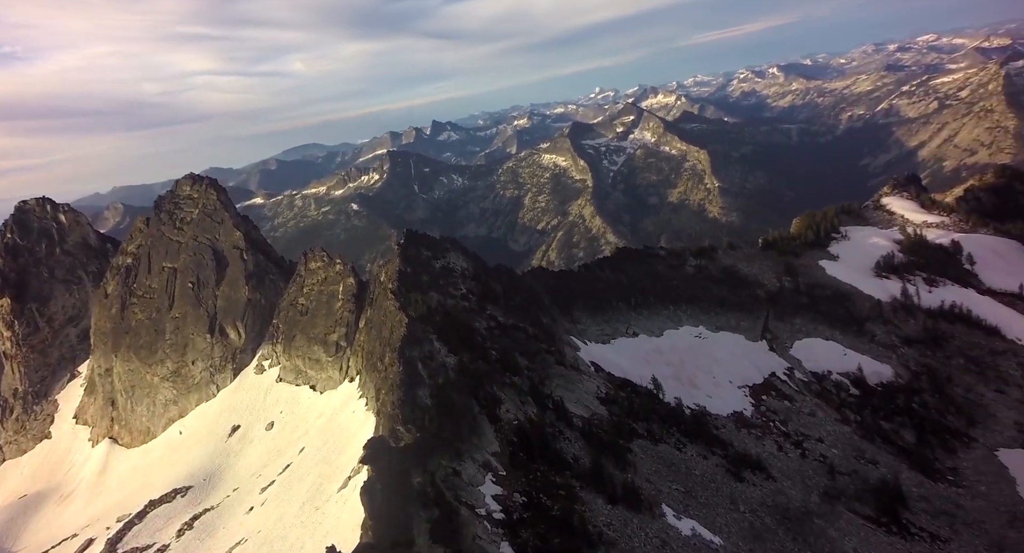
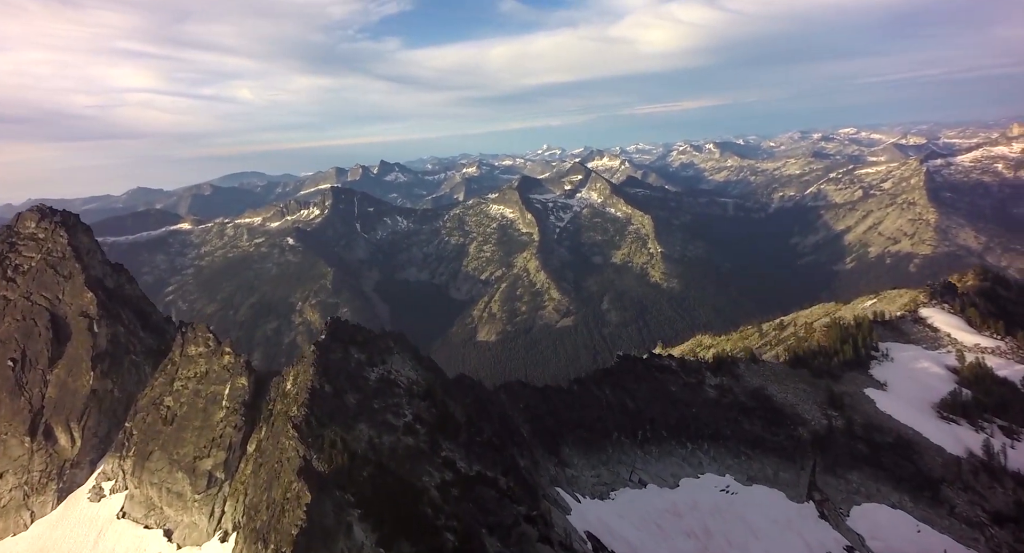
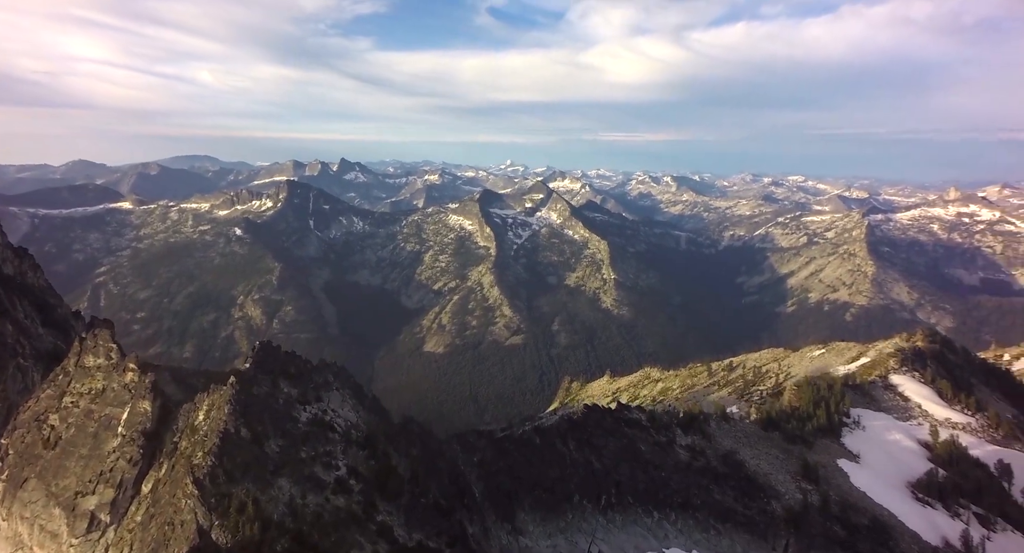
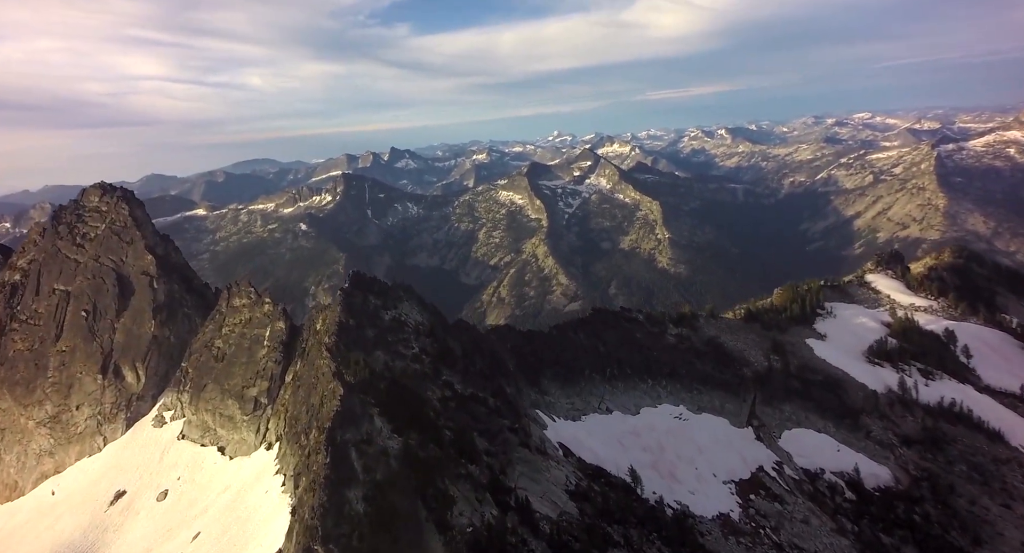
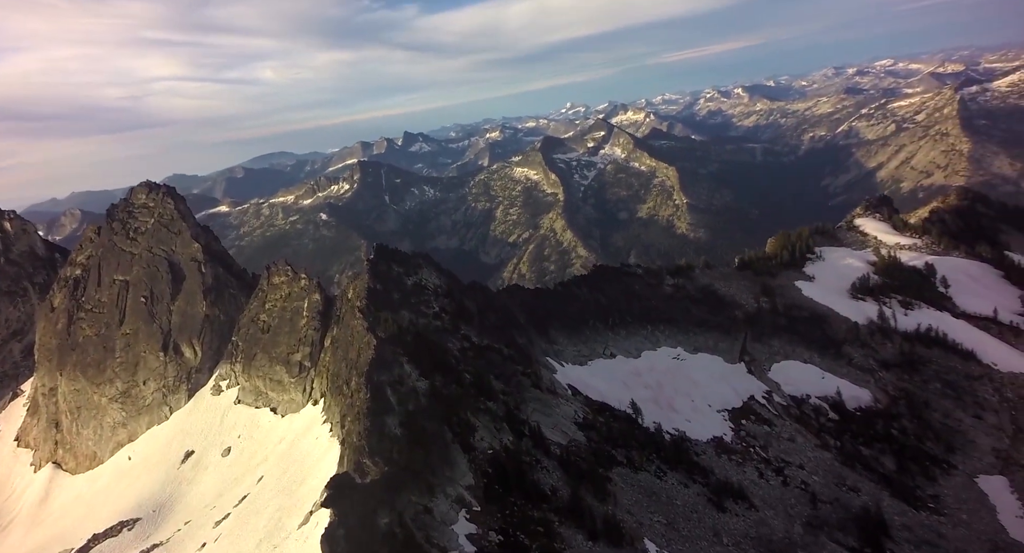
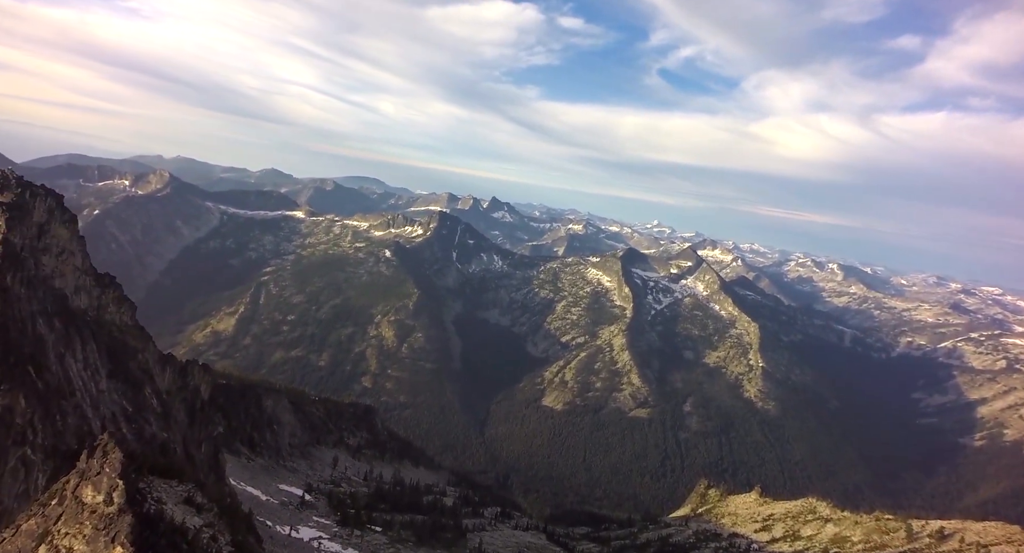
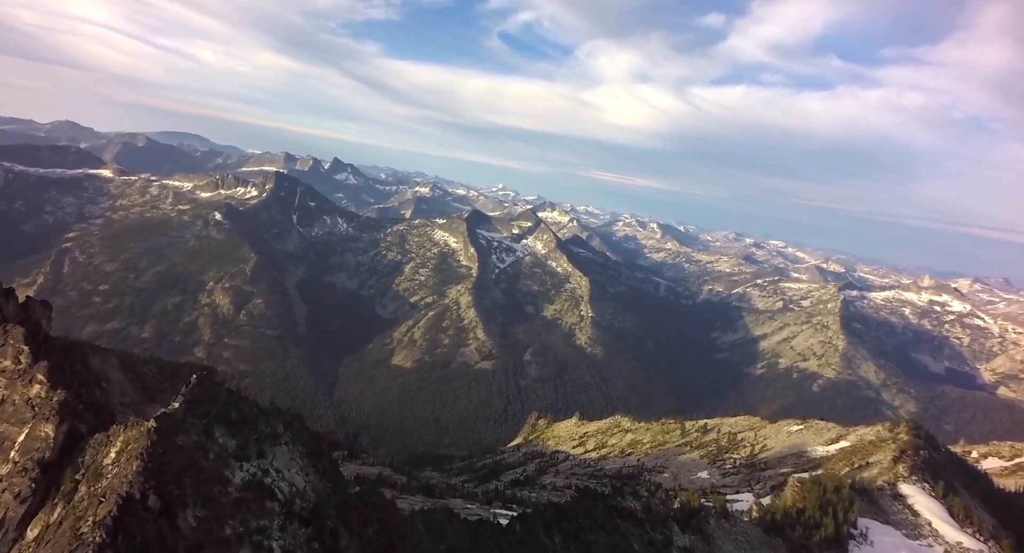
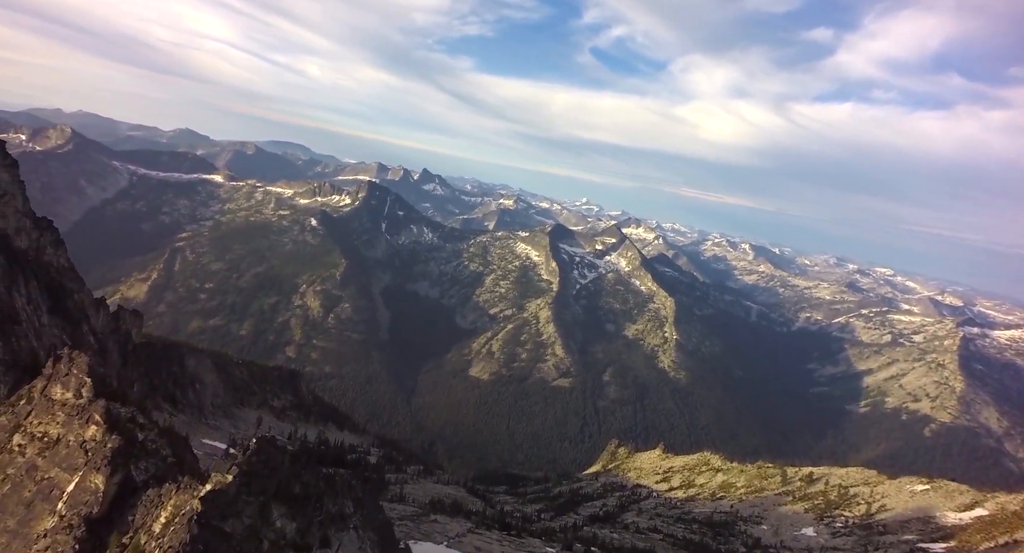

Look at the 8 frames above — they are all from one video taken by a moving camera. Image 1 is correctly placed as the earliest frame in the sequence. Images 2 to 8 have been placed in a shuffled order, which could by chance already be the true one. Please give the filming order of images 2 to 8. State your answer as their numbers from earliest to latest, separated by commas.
5, 4, 2, 3, 7, 8, 6
